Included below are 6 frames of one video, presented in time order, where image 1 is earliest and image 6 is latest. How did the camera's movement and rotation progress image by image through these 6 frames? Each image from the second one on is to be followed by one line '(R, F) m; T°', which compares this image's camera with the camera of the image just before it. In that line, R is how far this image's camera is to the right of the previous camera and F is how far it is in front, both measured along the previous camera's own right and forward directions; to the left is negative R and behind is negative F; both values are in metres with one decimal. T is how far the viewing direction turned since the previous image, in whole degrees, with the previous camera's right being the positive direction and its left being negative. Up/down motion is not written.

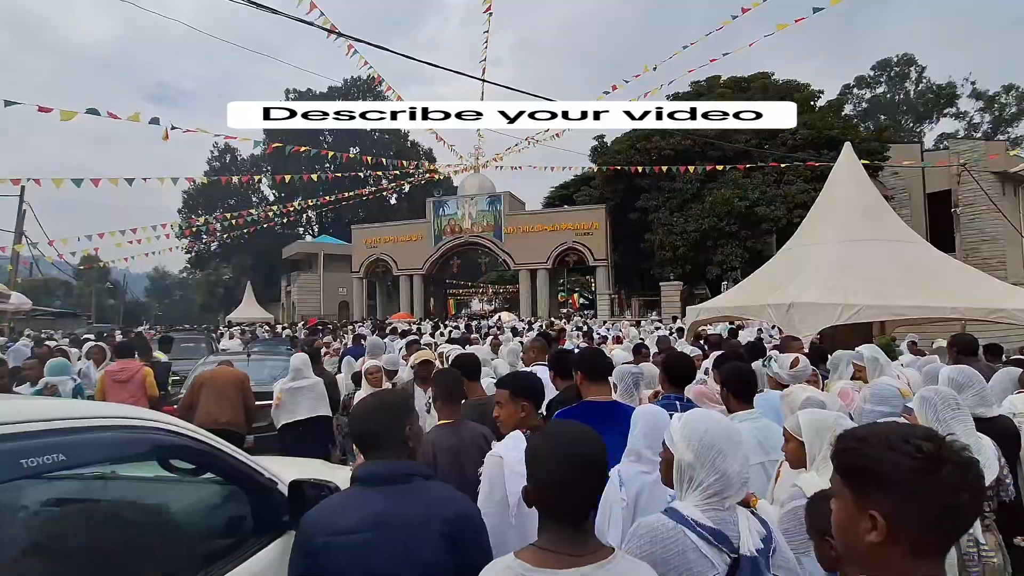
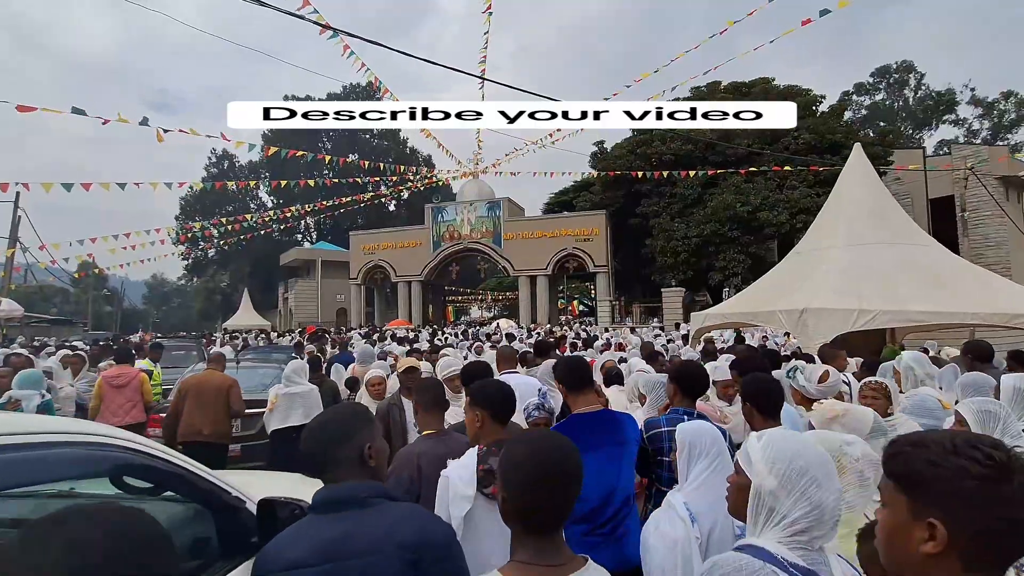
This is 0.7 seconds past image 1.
(0.0, +0.3) m; 0°
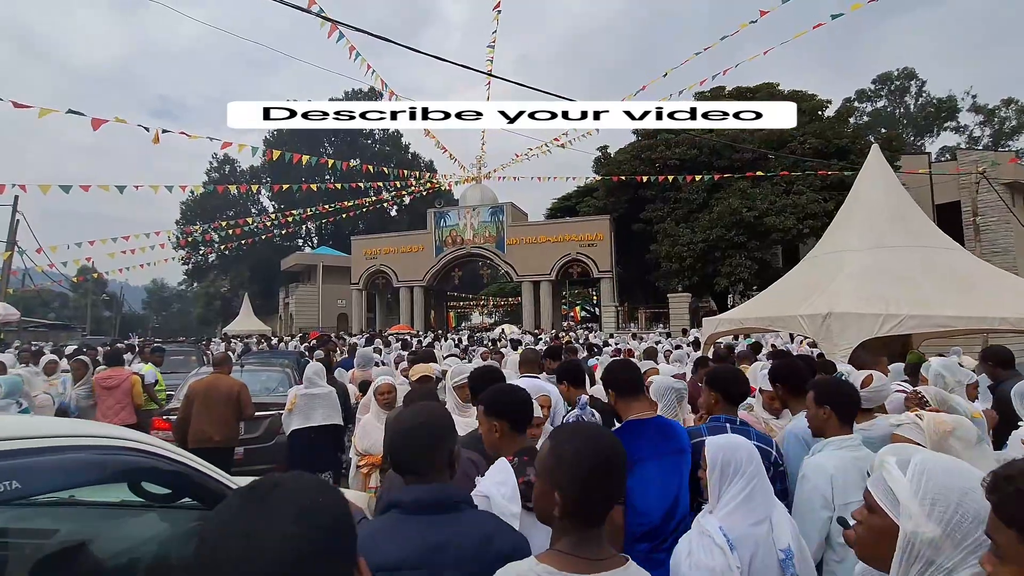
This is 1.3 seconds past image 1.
(-0.2, +0.2) m; 0°
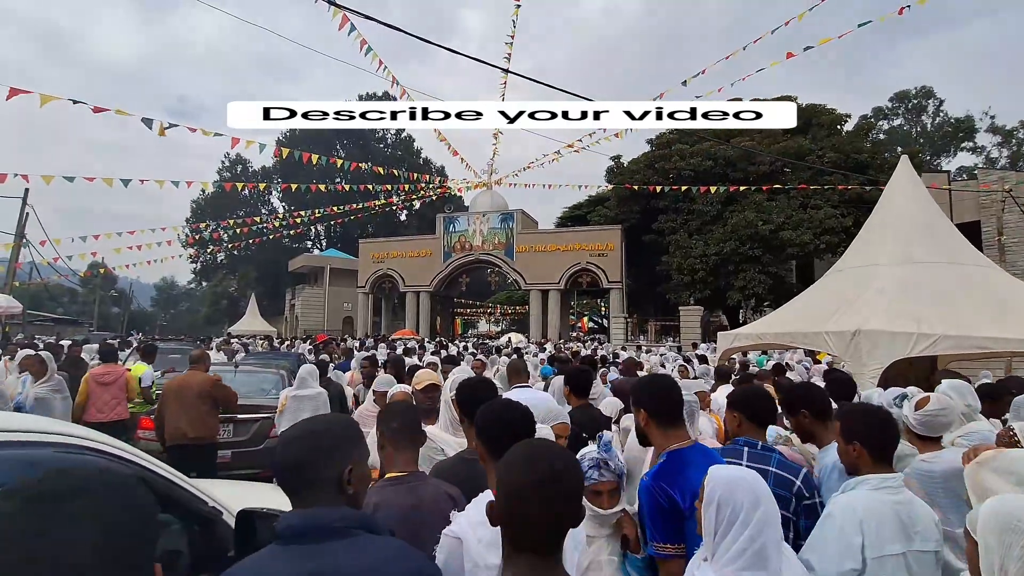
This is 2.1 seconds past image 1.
(0.0, +0.4) m; -1°
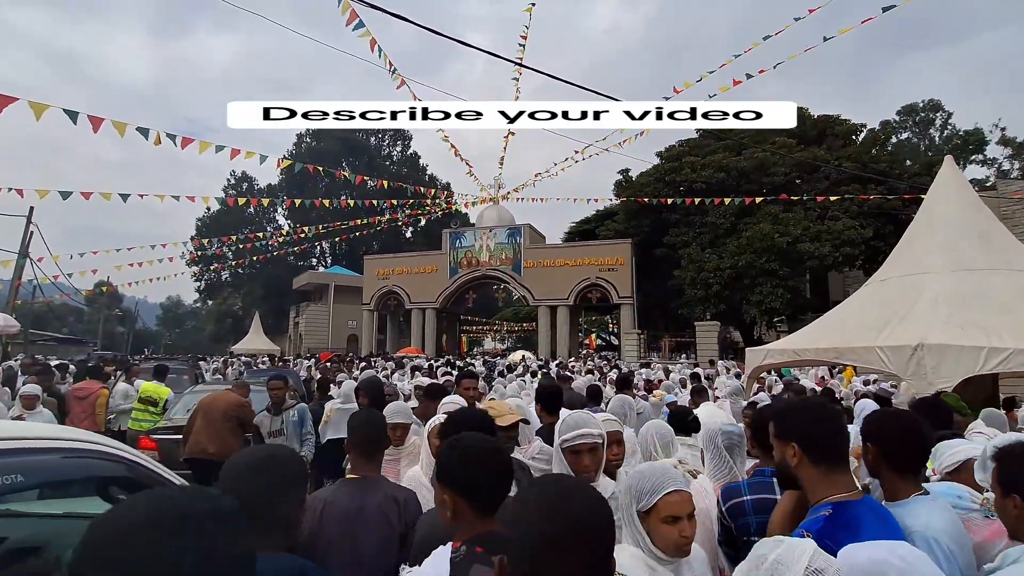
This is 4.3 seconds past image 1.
(-0.1, +0.7) m; 0°
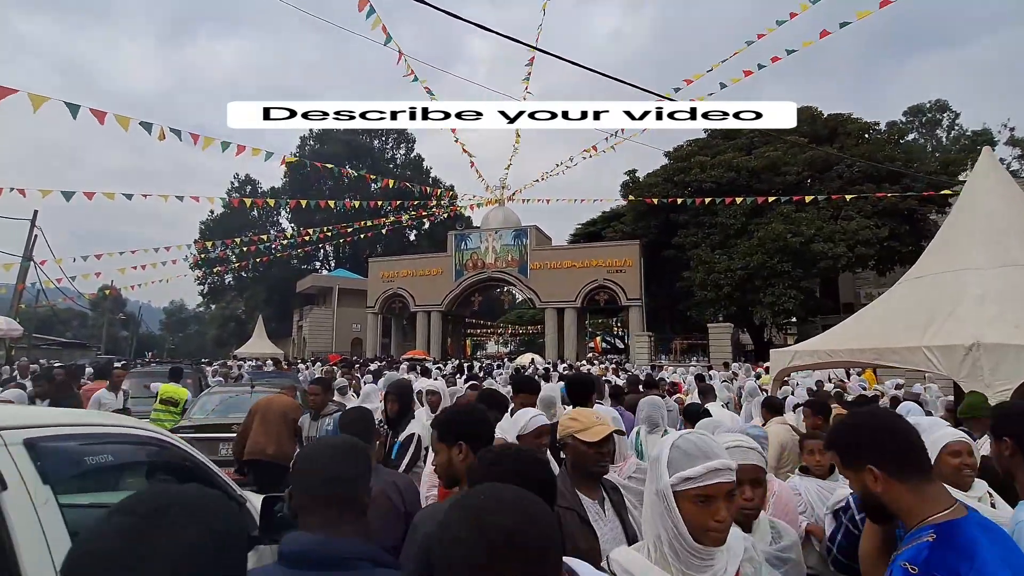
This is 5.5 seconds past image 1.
(-0.2, +0.4) m; 0°
